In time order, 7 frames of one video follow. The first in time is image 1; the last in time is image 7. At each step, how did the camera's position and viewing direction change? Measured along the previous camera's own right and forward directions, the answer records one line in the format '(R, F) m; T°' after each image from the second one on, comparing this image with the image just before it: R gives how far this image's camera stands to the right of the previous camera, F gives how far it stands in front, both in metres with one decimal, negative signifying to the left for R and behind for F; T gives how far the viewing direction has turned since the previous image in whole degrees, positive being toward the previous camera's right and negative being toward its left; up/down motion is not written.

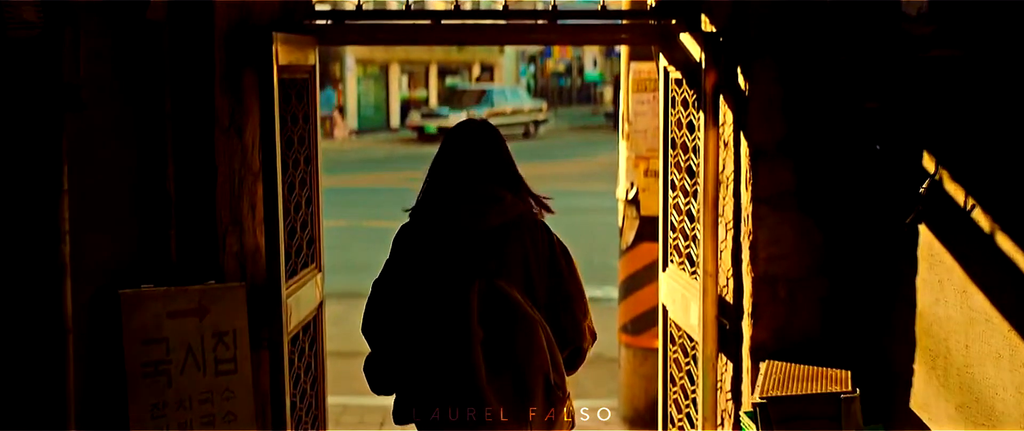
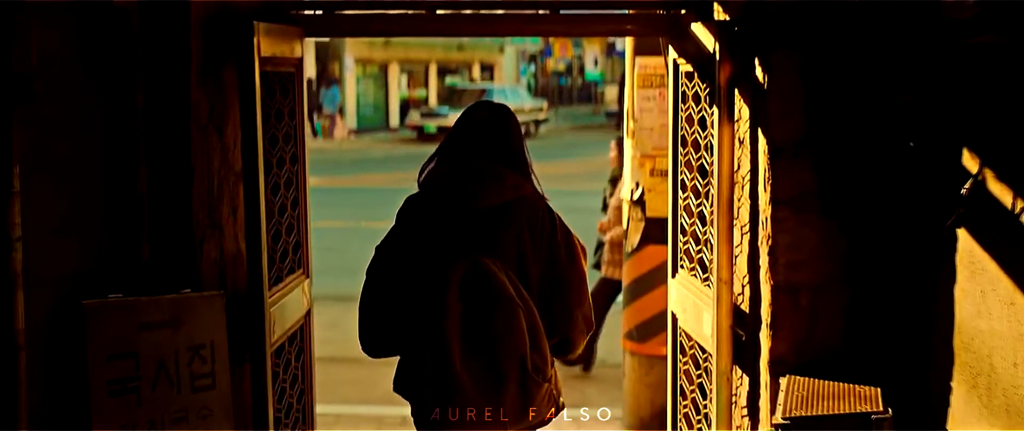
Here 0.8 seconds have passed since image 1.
(0.0, +0.3) m; 0°
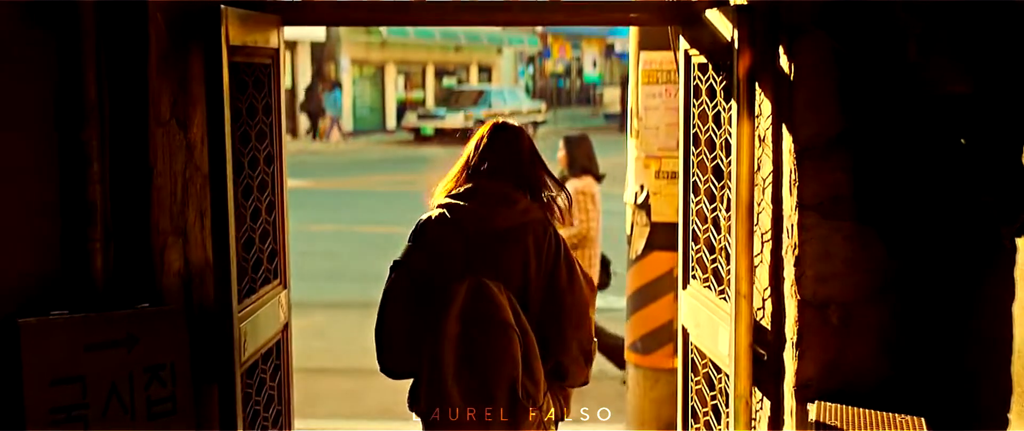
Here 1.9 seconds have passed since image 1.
(0.0, +0.4) m; 0°
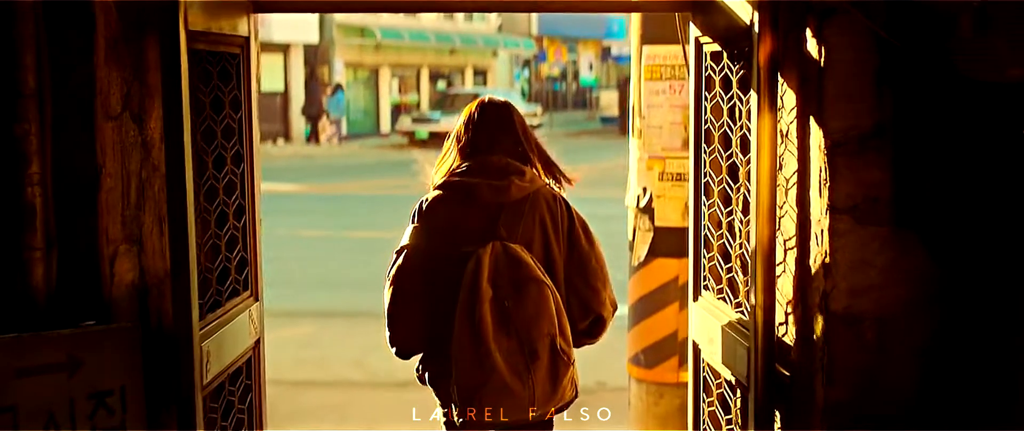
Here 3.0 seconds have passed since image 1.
(0.0, +0.4) m; 0°
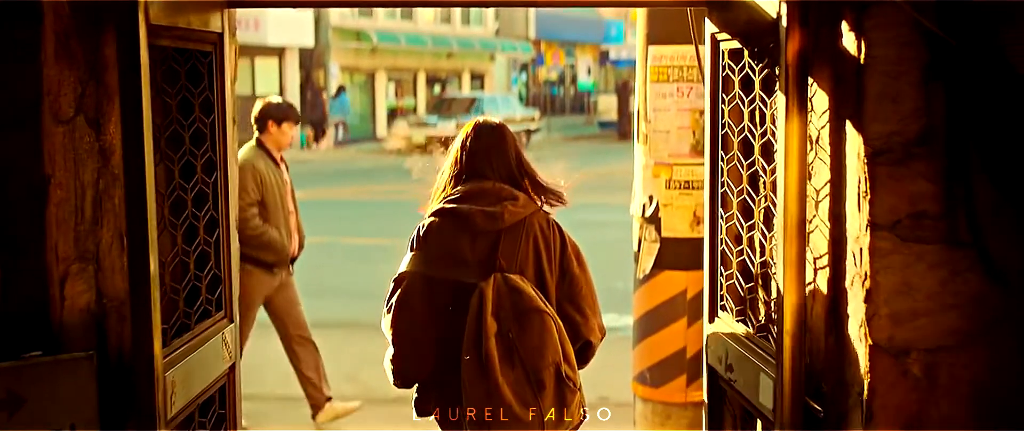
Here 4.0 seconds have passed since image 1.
(0.0, +0.4) m; 0°
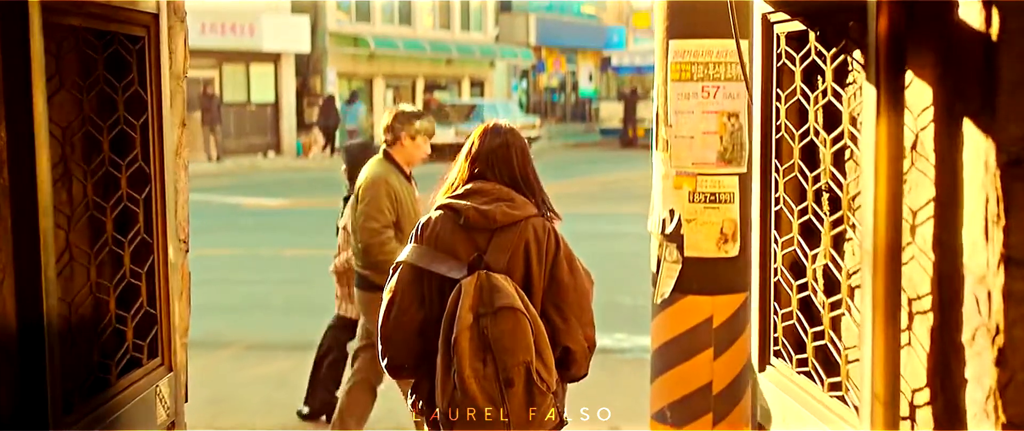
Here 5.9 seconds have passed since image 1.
(0.0, +0.8) m; 0°
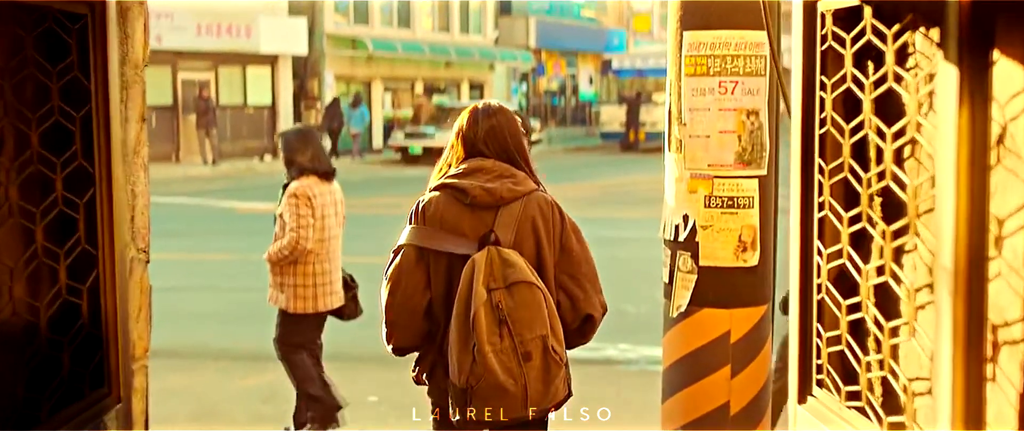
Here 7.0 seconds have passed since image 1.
(0.0, +0.4) m; 0°
